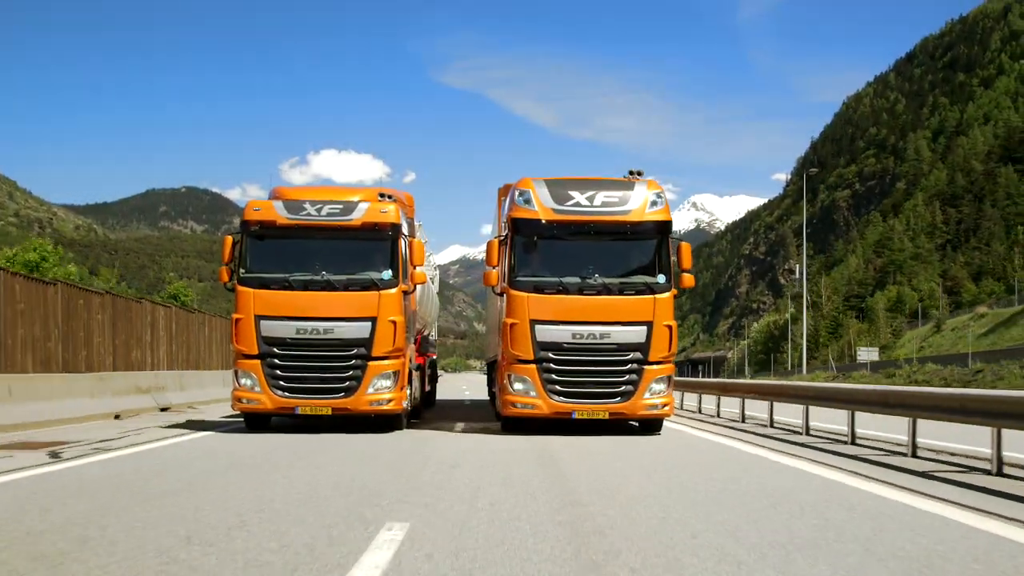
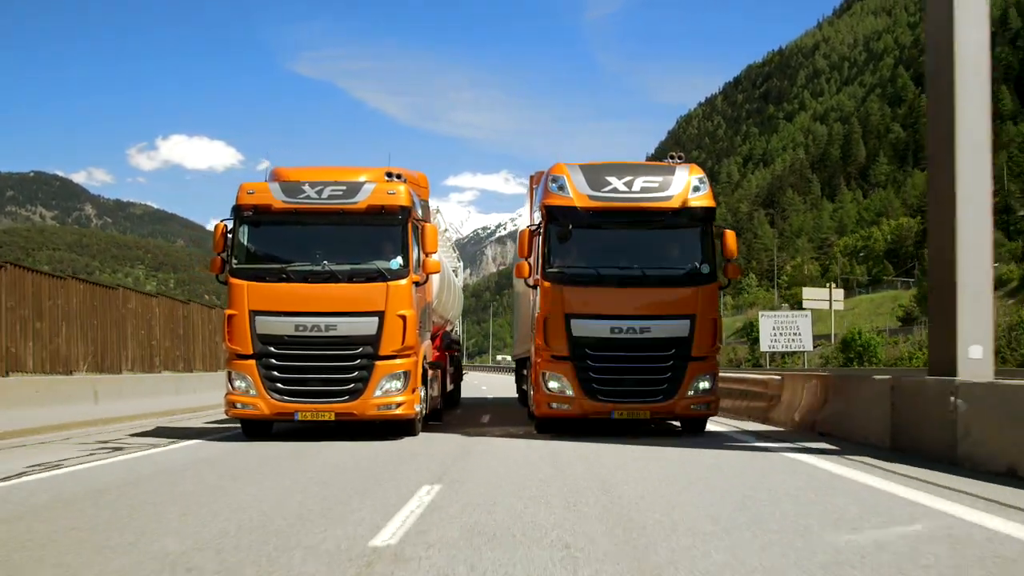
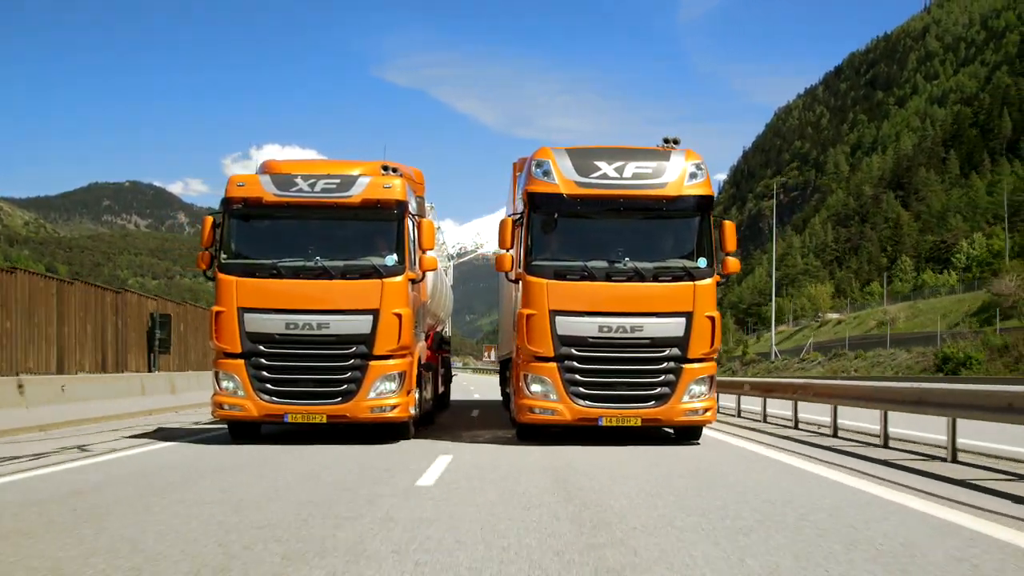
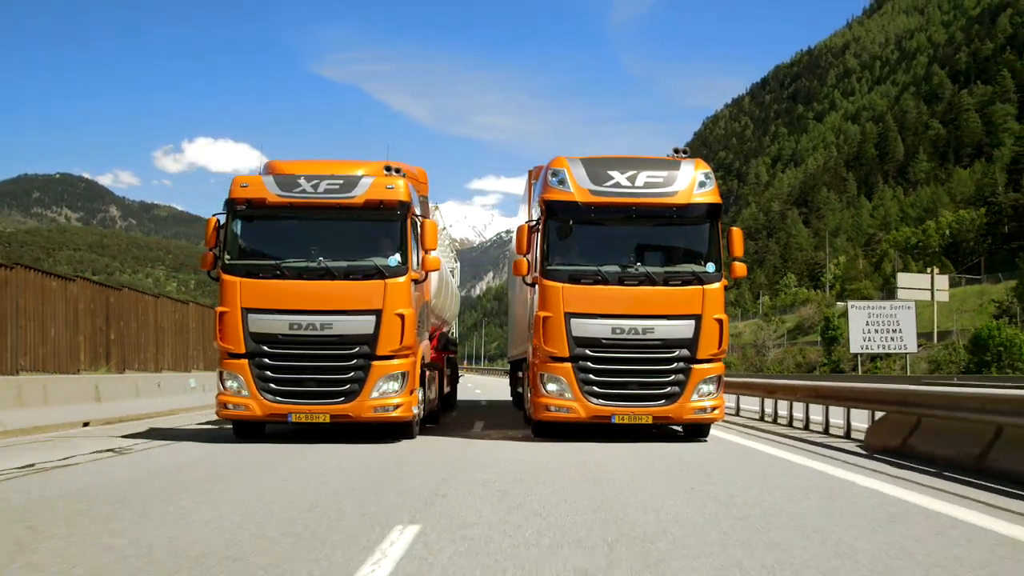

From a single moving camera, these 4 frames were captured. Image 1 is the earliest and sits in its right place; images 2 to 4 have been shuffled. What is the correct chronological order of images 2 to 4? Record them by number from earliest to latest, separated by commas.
3, 4, 2
